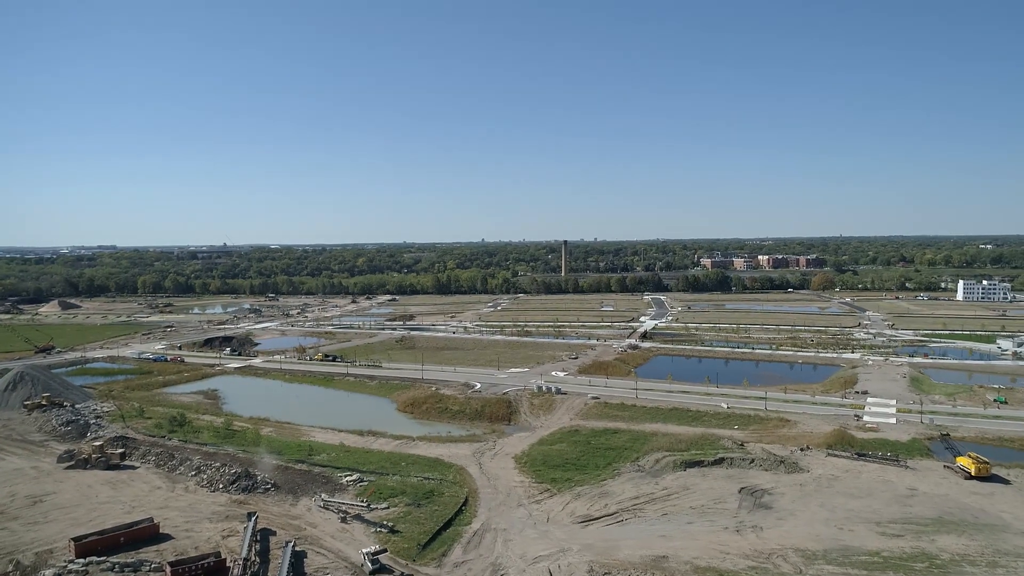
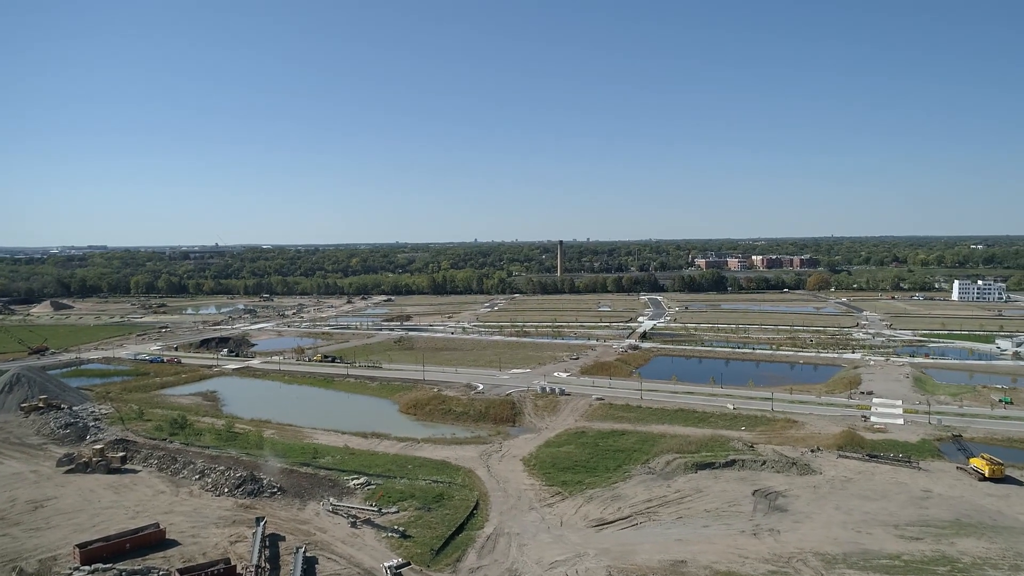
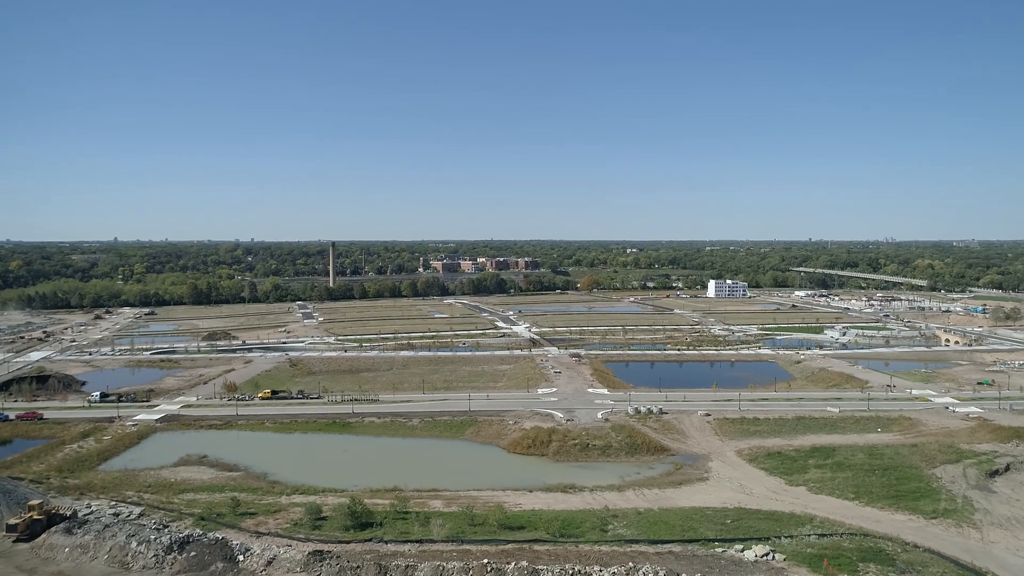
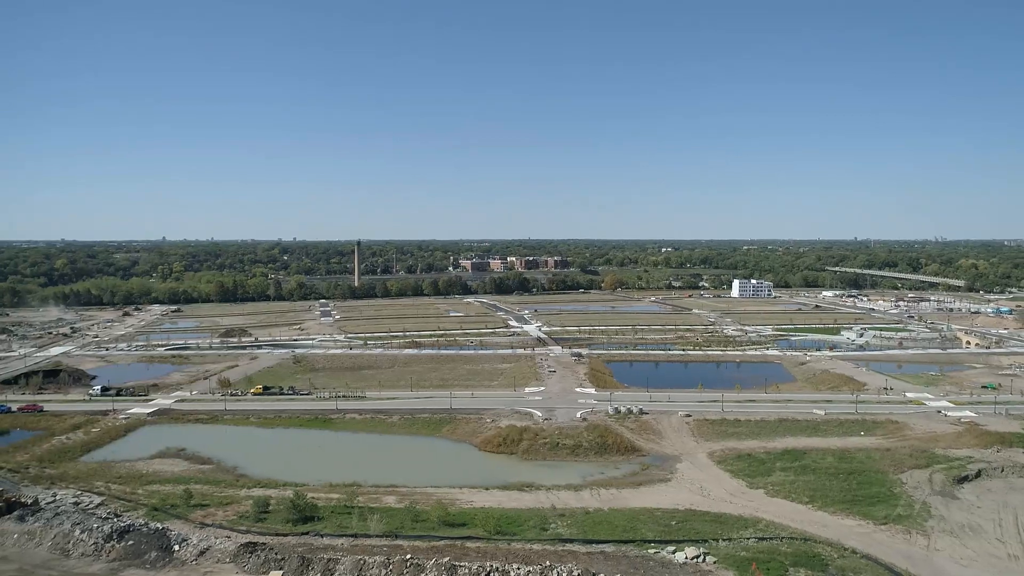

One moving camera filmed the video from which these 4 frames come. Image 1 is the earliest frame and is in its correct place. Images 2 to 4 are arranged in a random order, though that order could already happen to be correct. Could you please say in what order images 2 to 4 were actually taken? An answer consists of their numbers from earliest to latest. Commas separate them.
2, 4, 3
